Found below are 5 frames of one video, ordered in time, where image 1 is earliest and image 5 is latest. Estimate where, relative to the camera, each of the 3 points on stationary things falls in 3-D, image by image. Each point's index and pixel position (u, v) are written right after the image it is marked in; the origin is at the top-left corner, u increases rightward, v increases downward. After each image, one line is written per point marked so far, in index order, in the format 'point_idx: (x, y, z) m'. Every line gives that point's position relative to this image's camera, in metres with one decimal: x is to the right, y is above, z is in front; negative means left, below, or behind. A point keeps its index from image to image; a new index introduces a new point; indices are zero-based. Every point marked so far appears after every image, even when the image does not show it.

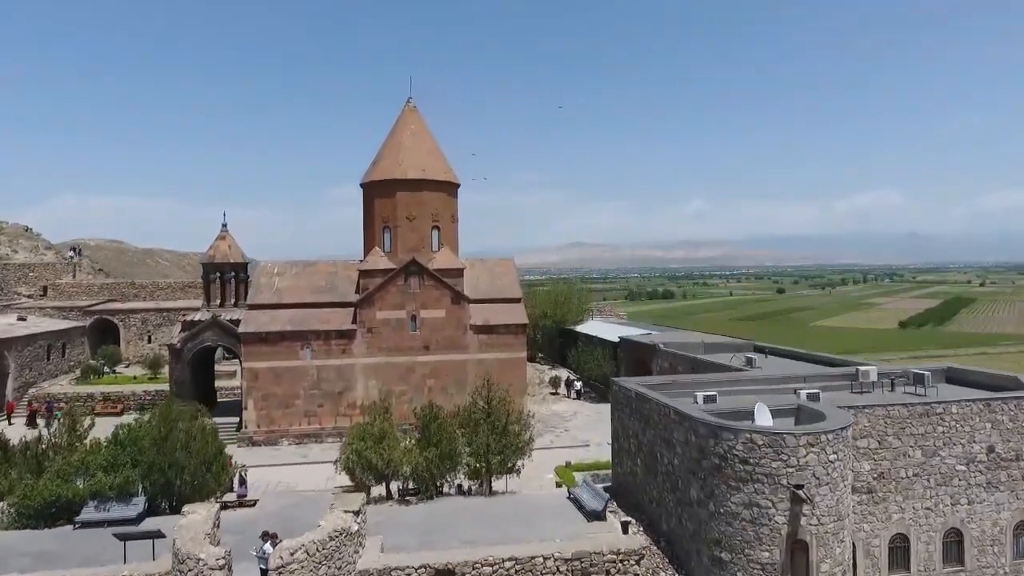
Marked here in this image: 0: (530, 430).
0: (+0.3, -2.6, +11.2) m
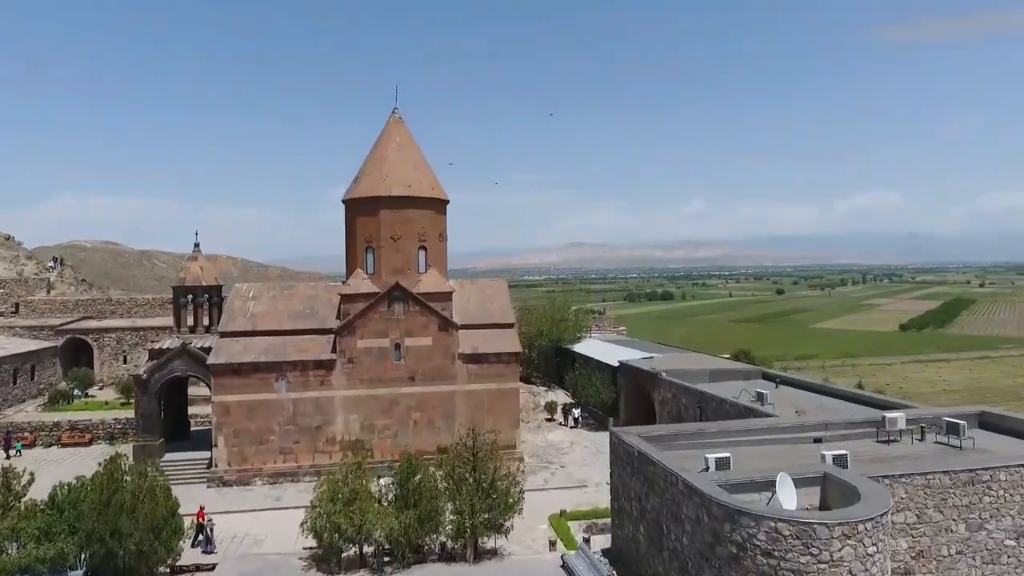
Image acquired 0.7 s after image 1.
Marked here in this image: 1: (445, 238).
0: (+0.1, -3.2, +10.1) m
1: (-1.8, +1.3, +16.3) m
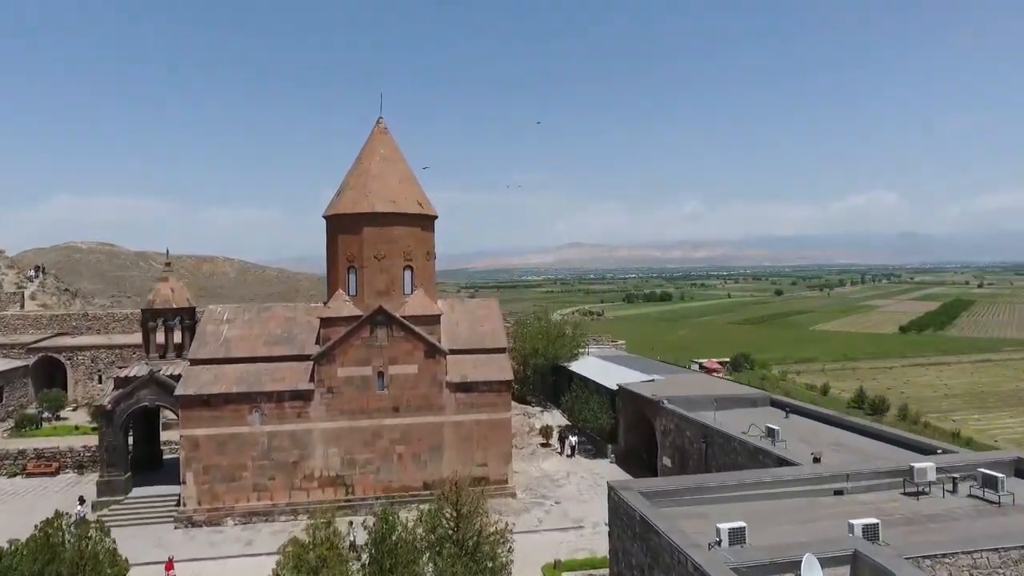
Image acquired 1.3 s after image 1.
0: (0.0, -3.7, +9.1) m
1: (-2.0, +0.8, +15.3) m
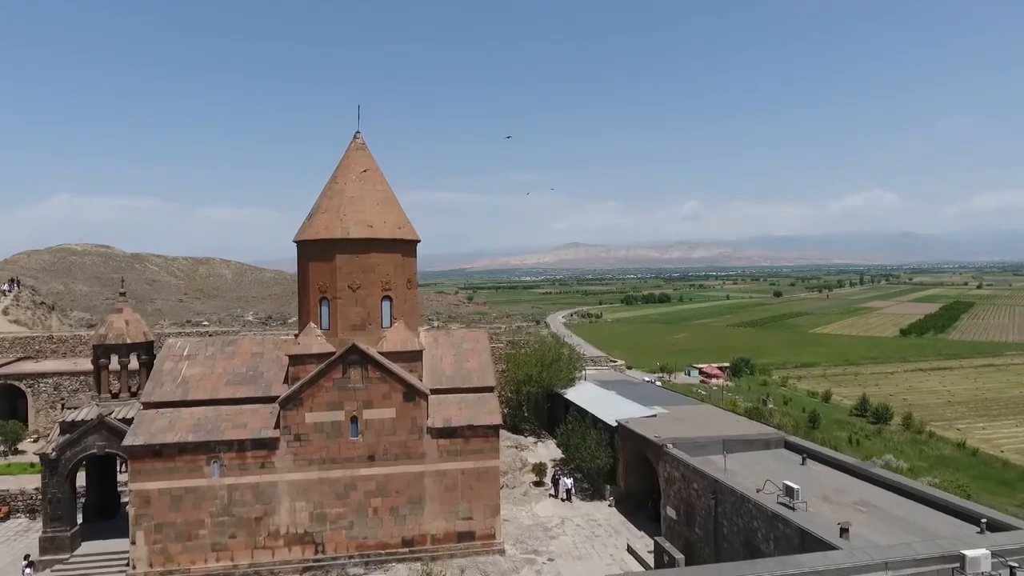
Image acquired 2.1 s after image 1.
0: (-0.3, -4.4, +7.8) m
1: (-2.2, +0.1, +14.0) m
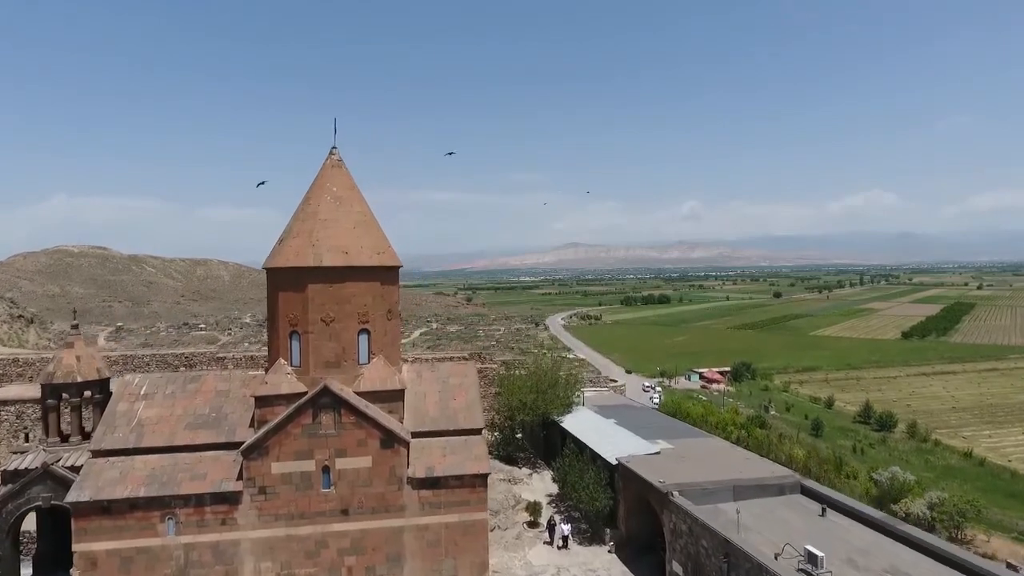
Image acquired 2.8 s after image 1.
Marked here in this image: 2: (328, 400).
0: (-0.5, -5.0, +6.6) m
1: (-2.4, -0.5, +12.8) m
2: (-3.3, -2.0, +11.1) m
